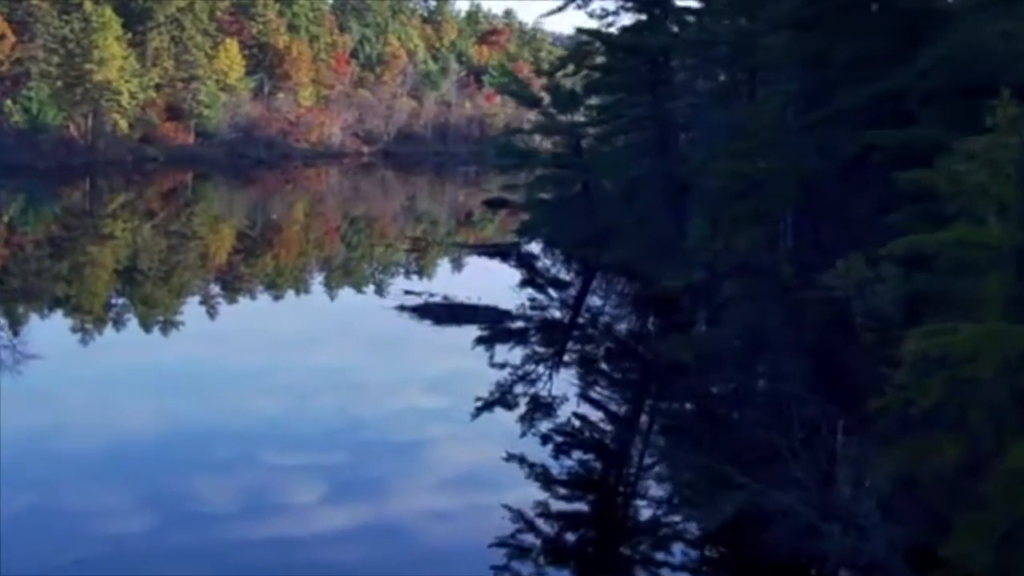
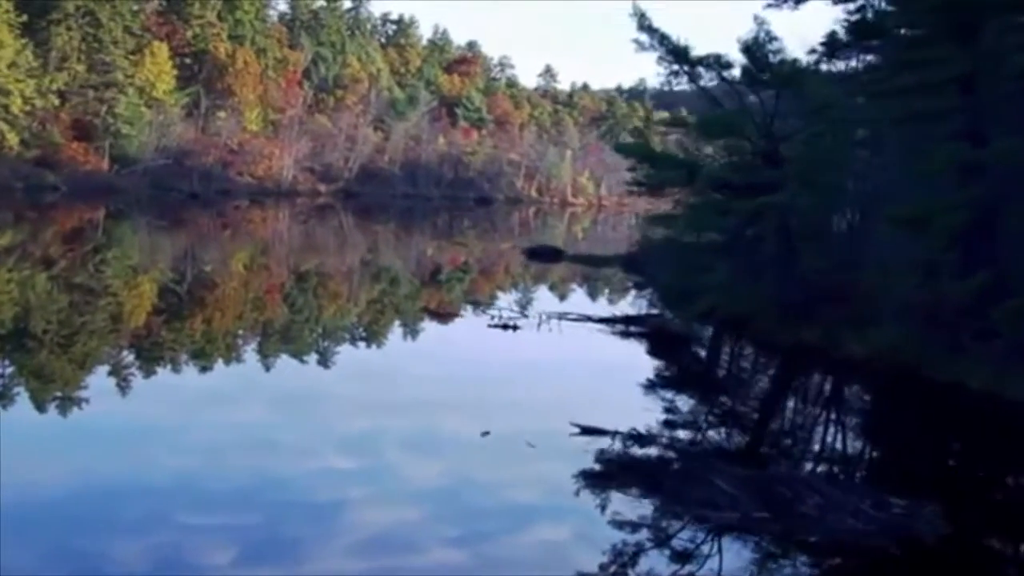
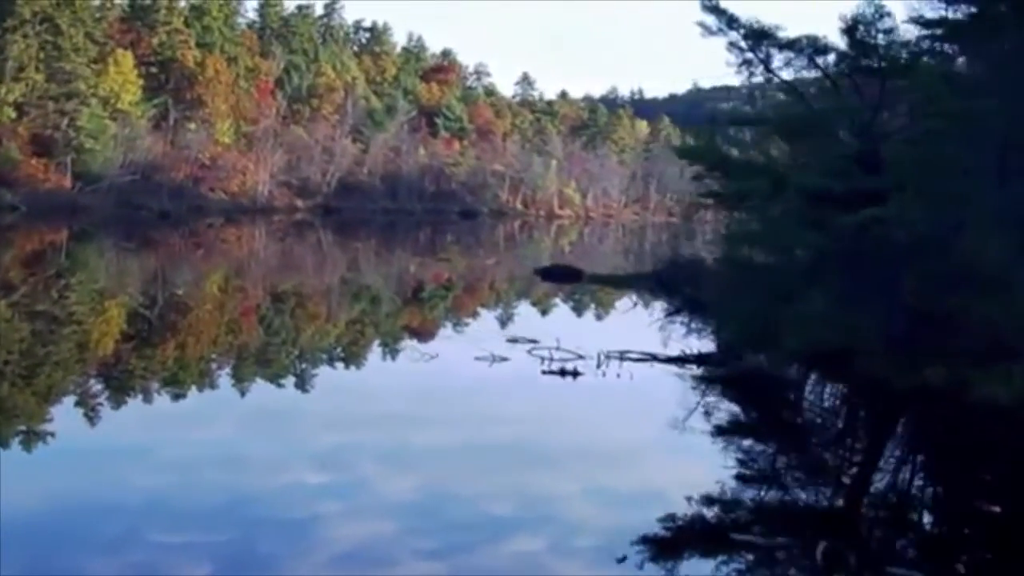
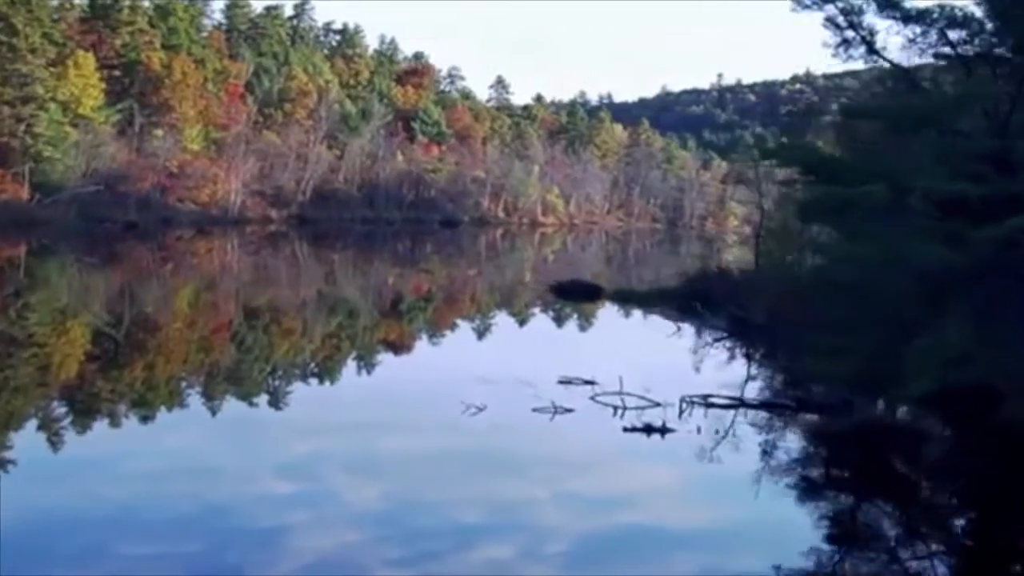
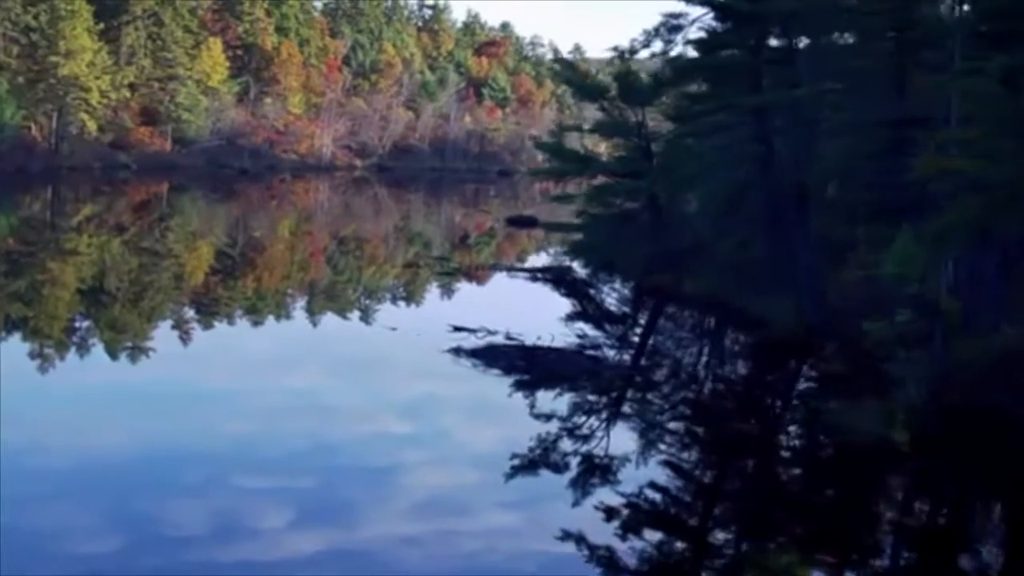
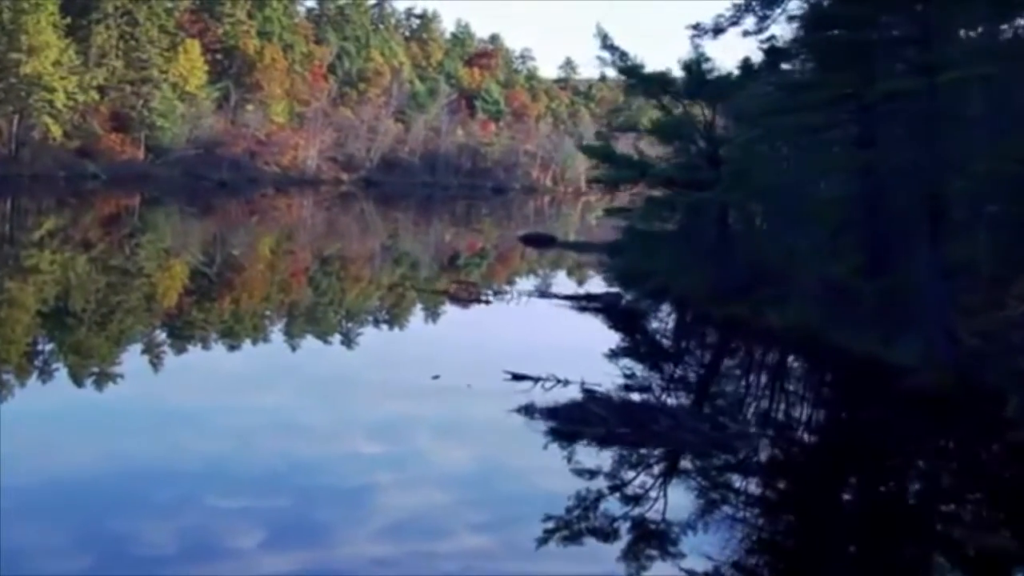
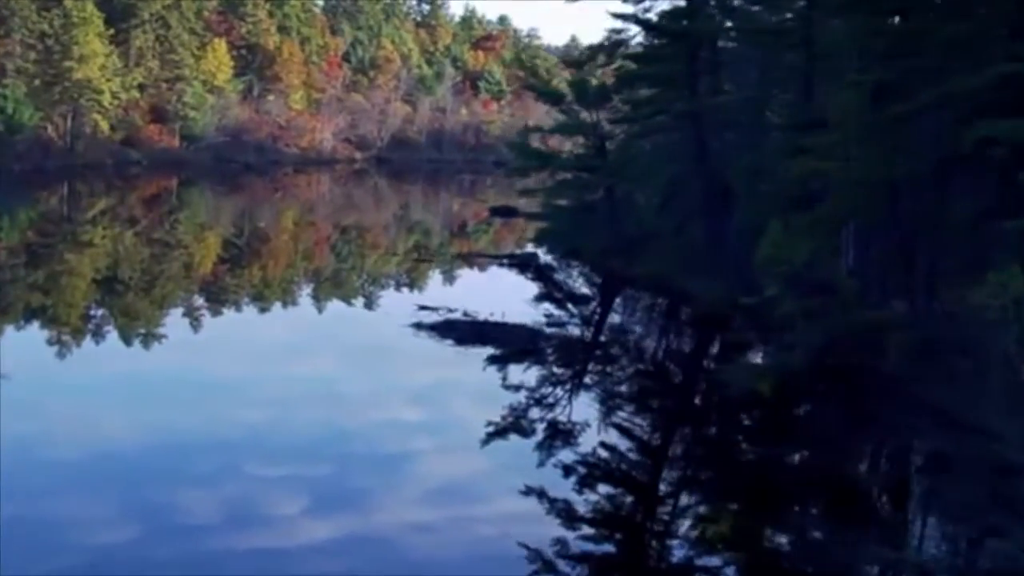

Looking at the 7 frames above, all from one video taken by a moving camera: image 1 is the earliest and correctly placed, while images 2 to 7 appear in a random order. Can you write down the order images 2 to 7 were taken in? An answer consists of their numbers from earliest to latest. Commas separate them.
7, 5, 6, 2, 3, 4
